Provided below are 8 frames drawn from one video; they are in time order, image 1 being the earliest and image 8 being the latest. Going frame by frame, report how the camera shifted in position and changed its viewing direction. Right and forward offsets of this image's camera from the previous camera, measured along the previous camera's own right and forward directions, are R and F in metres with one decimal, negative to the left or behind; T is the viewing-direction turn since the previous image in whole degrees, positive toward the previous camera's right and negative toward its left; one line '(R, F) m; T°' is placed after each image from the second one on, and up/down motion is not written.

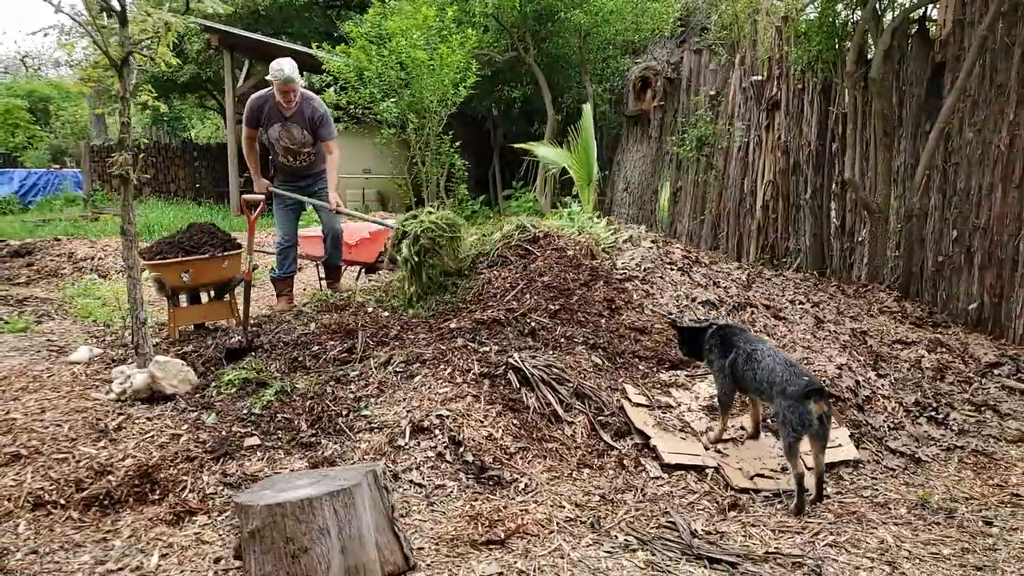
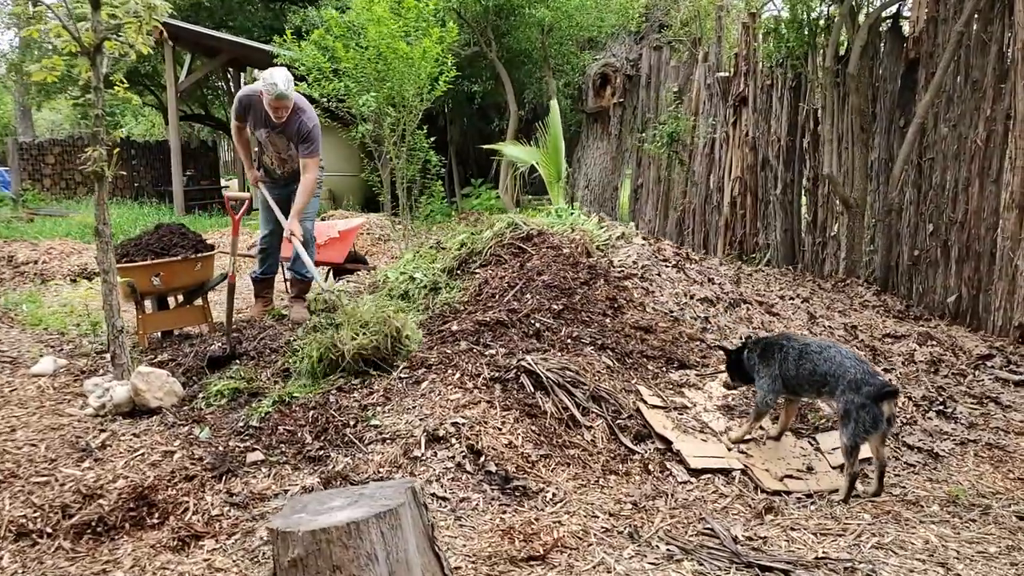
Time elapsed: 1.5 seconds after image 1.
(-0.3, +0.1) m; +4°
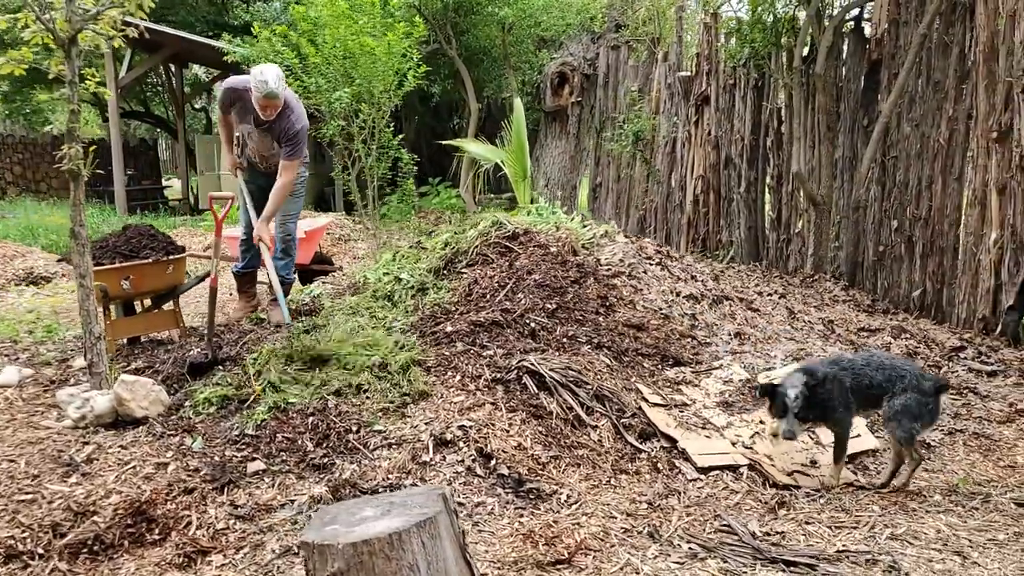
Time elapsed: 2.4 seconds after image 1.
(-0.2, 0.0) m; +4°
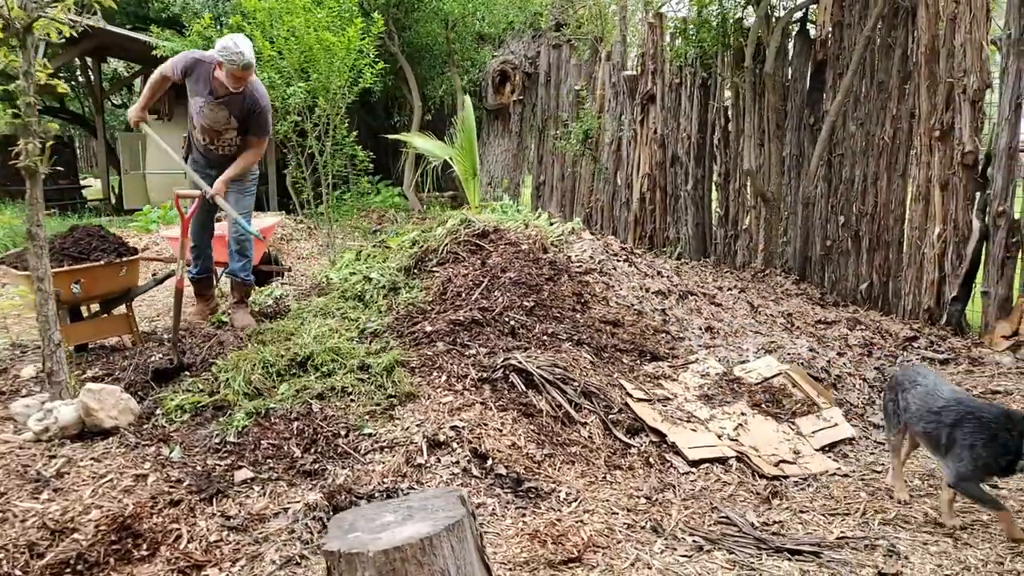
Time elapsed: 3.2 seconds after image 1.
(-0.2, 0.0) m; +5°
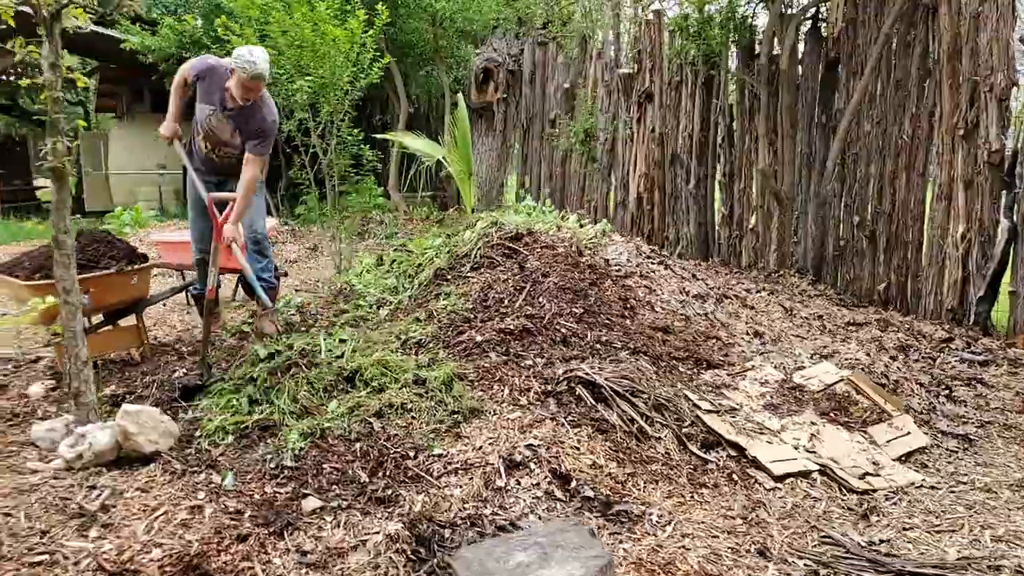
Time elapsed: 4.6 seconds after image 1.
(-0.4, +0.2) m; +3°
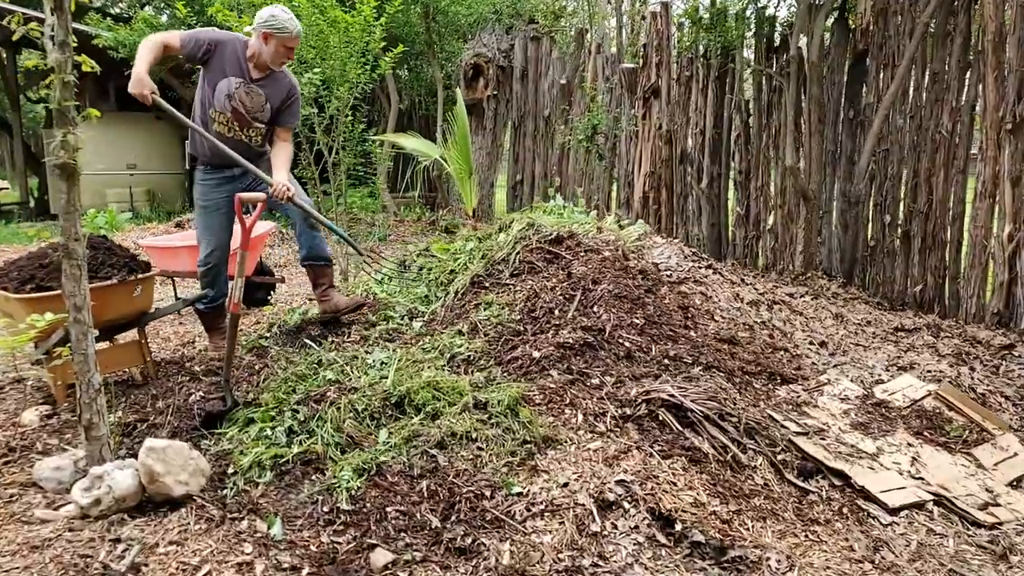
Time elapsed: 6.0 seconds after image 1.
(-0.3, +0.3) m; +2°
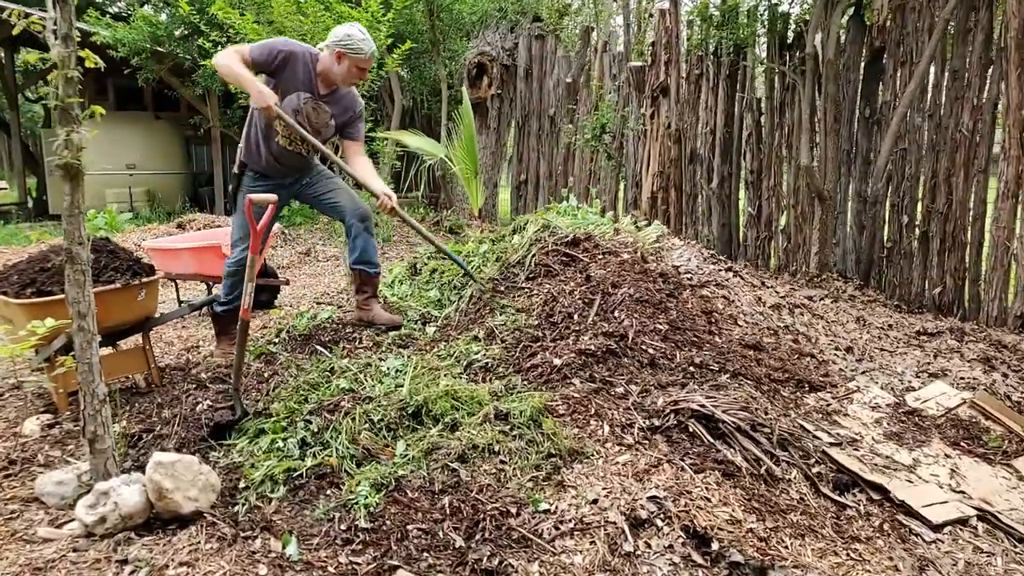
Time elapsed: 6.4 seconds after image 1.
(-0.1, +0.1) m; 0°
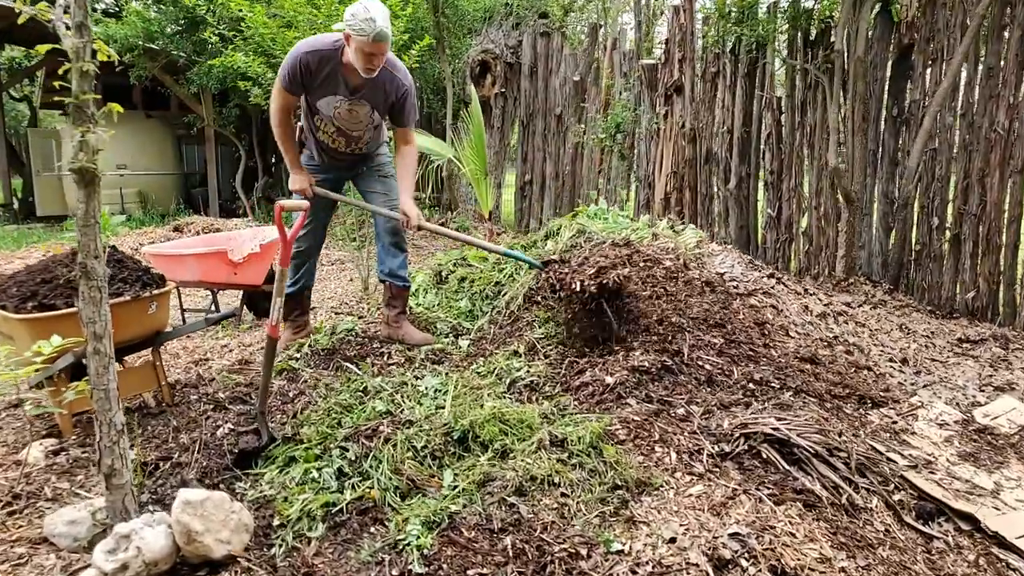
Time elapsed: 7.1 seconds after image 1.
(-0.2, +0.2) m; +1°
